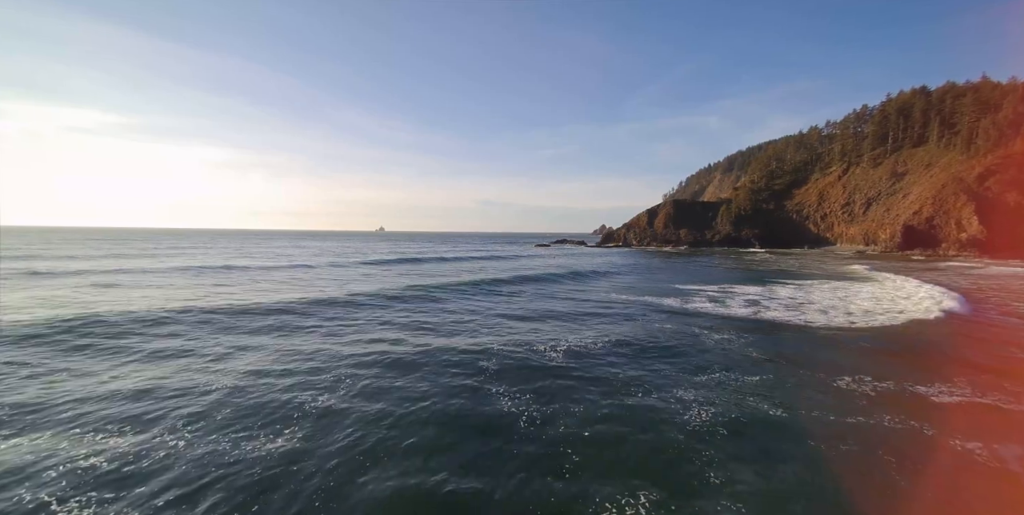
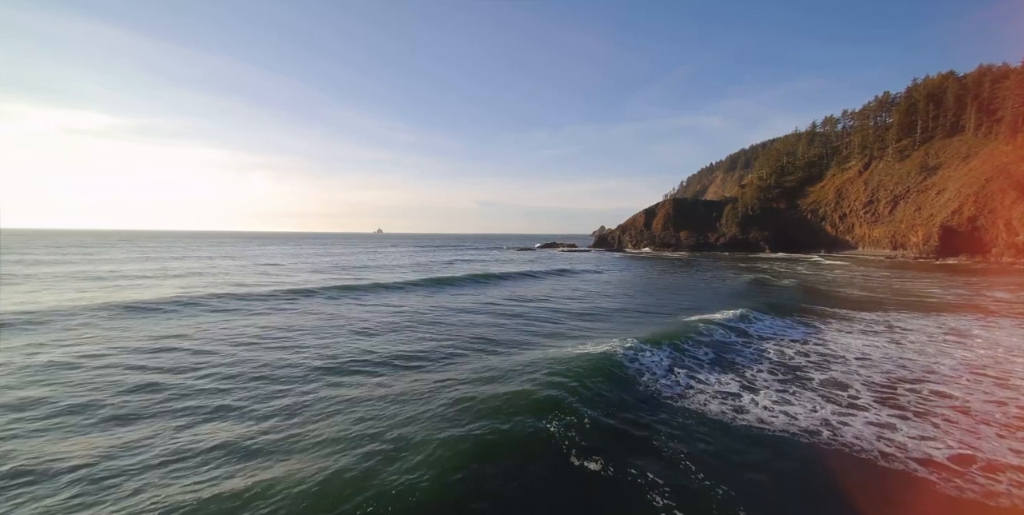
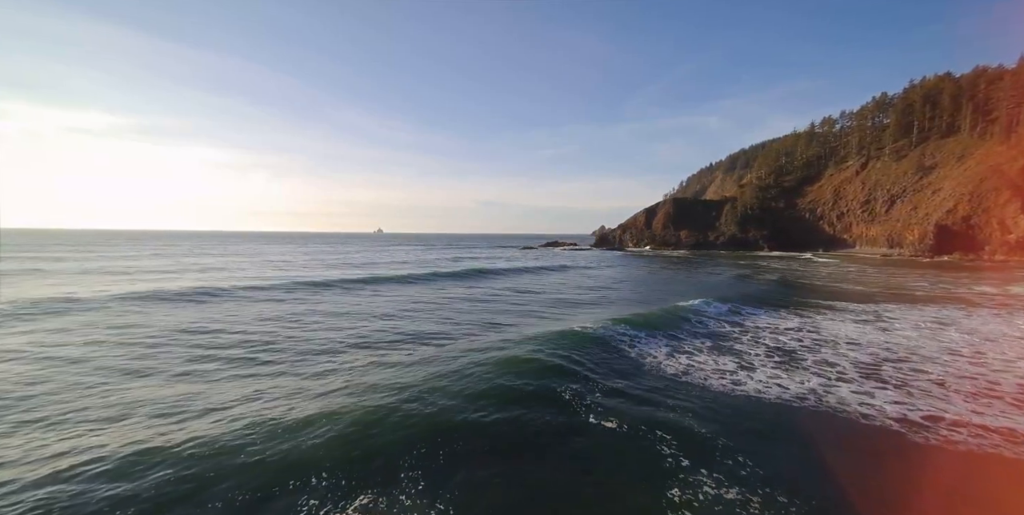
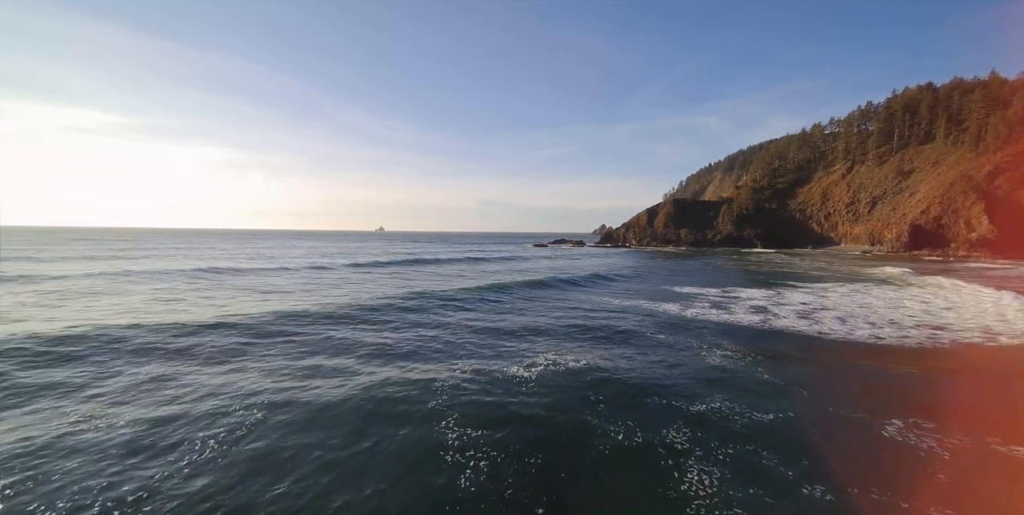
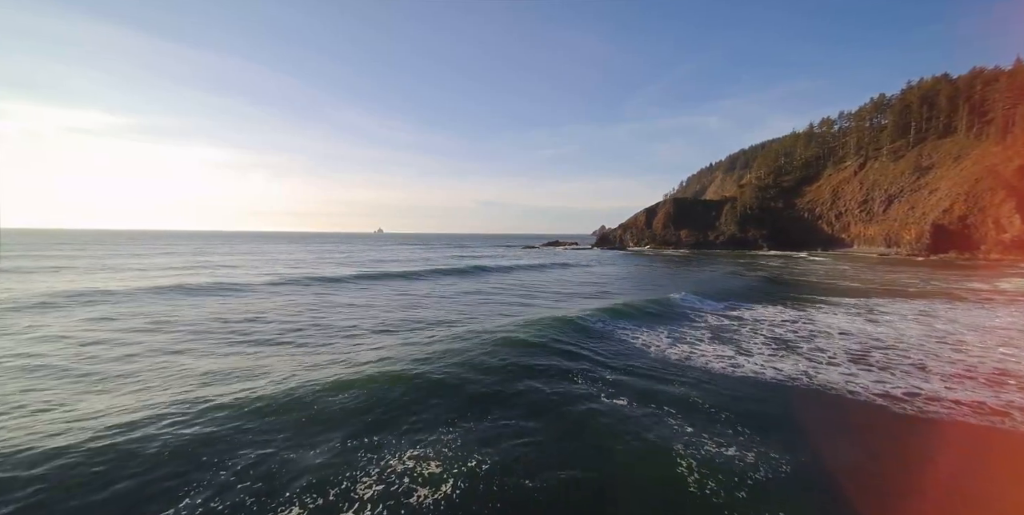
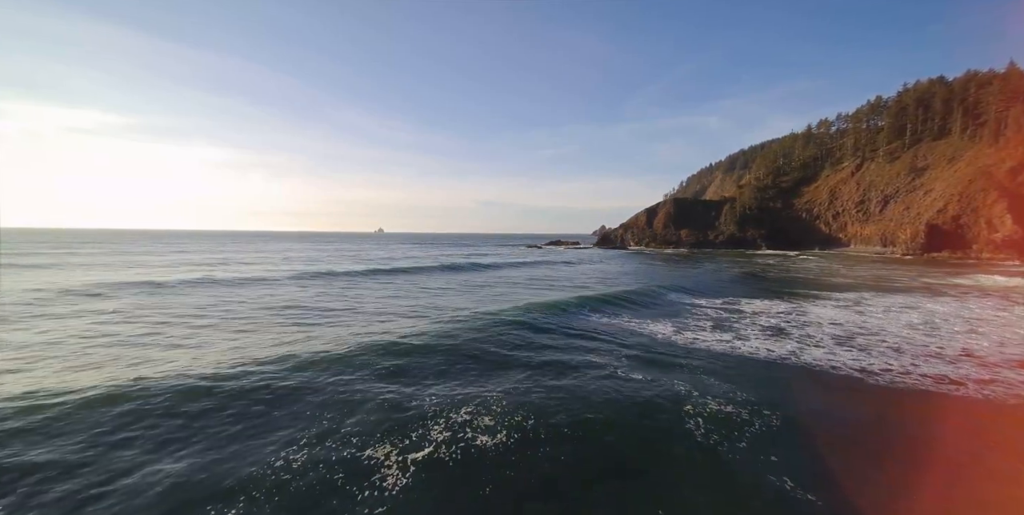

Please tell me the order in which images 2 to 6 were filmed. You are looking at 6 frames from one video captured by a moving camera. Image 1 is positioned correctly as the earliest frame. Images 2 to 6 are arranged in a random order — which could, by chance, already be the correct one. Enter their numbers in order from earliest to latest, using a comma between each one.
4, 6, 5, 3, 2
